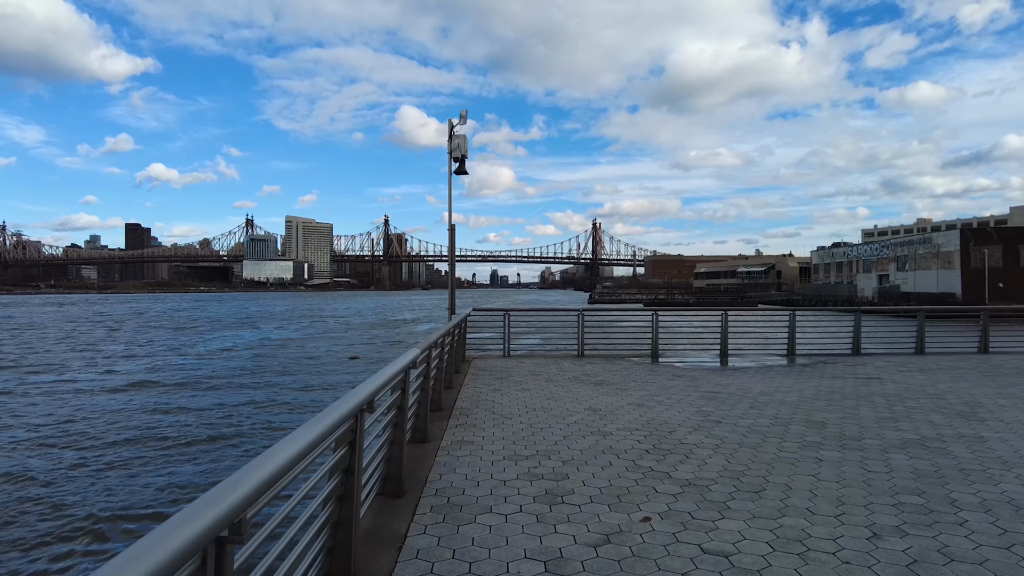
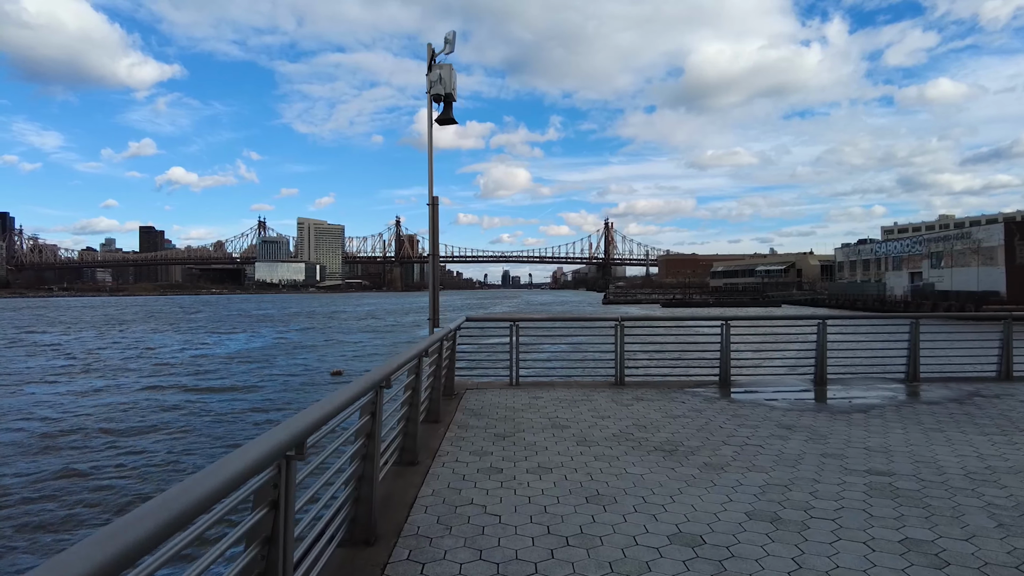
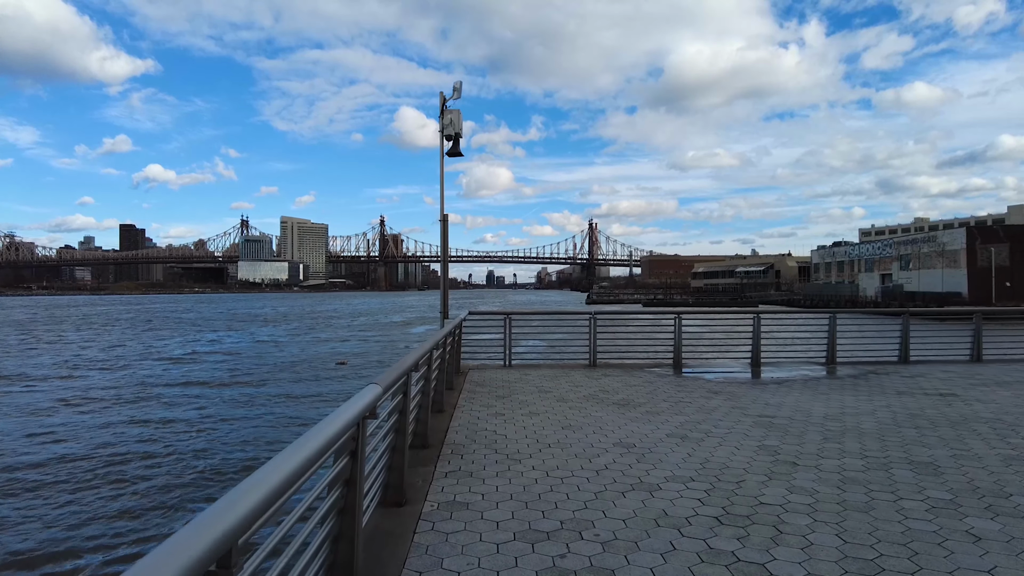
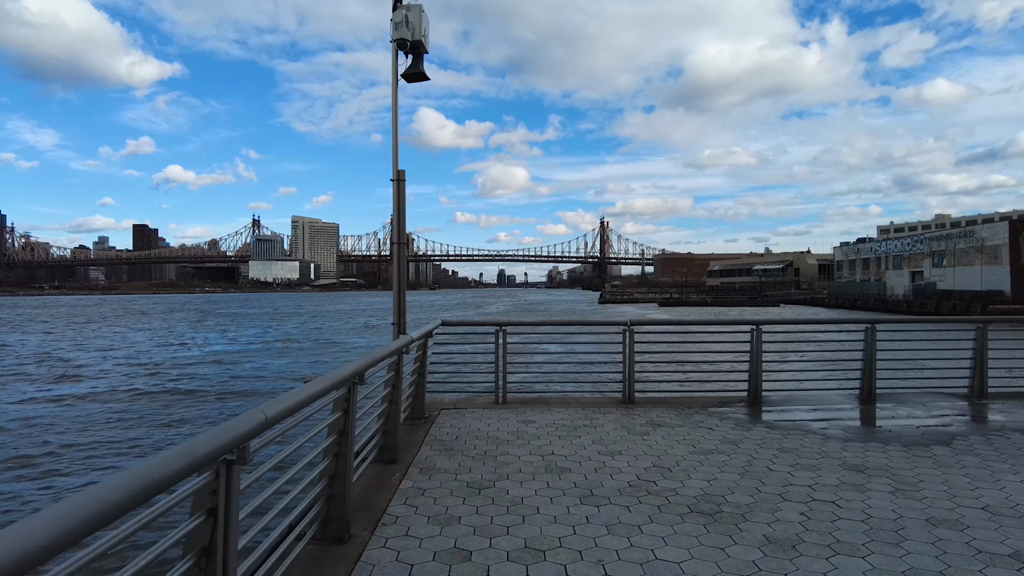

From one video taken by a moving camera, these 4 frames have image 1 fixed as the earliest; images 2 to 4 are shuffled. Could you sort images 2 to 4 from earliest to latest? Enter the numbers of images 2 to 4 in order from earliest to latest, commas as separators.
3, 2, 4
